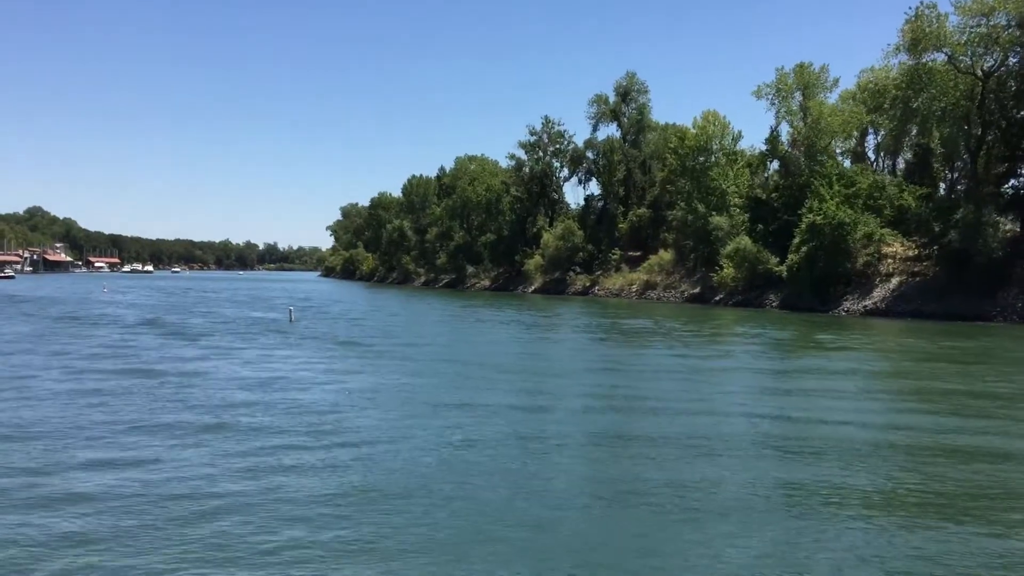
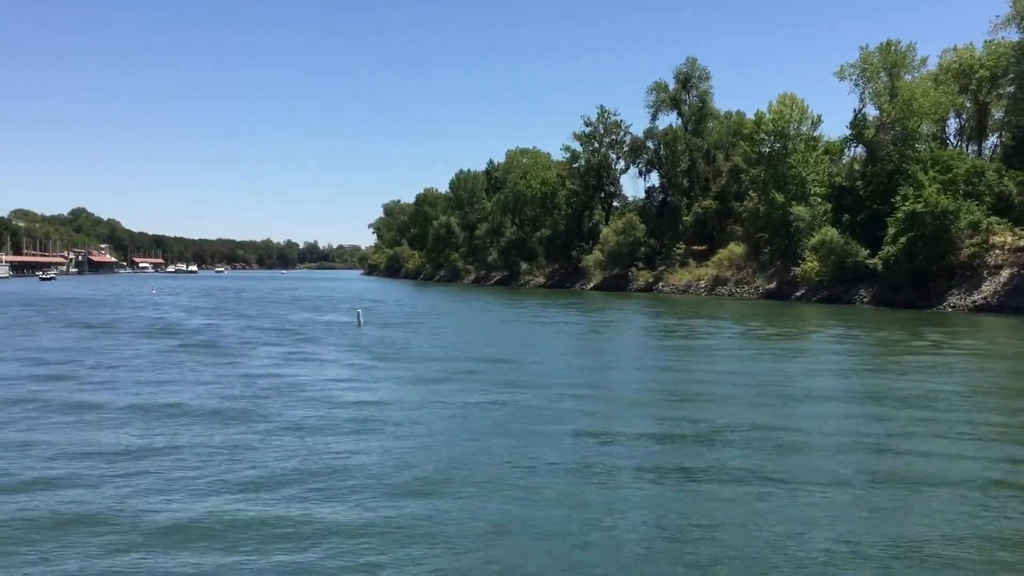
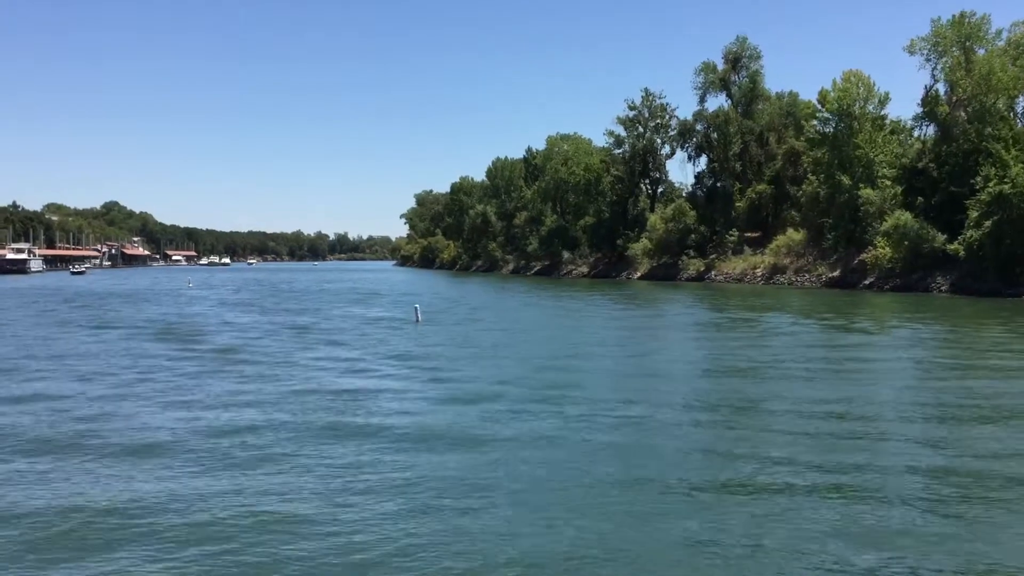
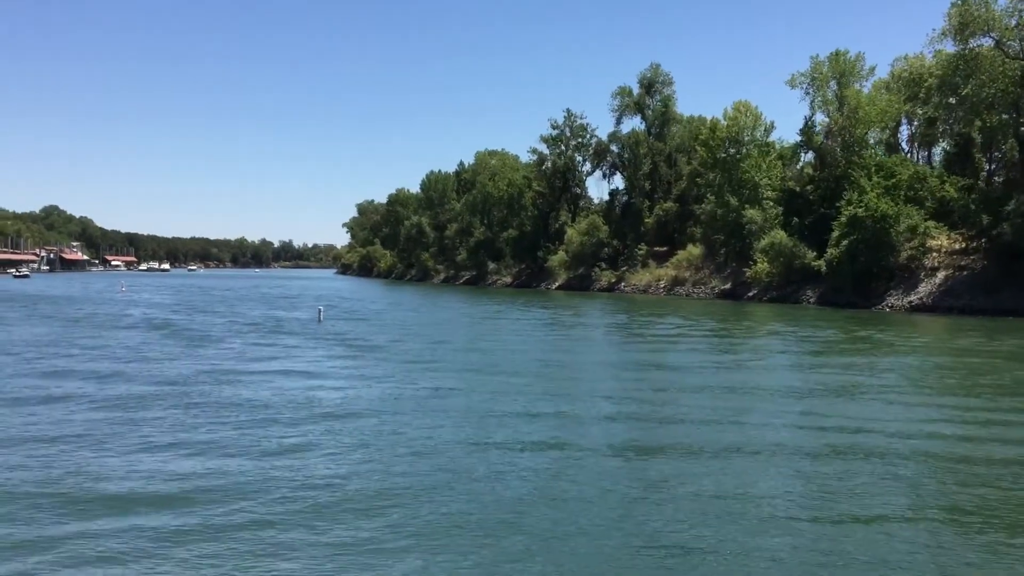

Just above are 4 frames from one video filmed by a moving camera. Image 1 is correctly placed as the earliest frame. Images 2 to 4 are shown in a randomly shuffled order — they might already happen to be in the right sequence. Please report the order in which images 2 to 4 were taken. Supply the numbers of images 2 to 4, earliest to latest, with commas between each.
4, 2, 3
